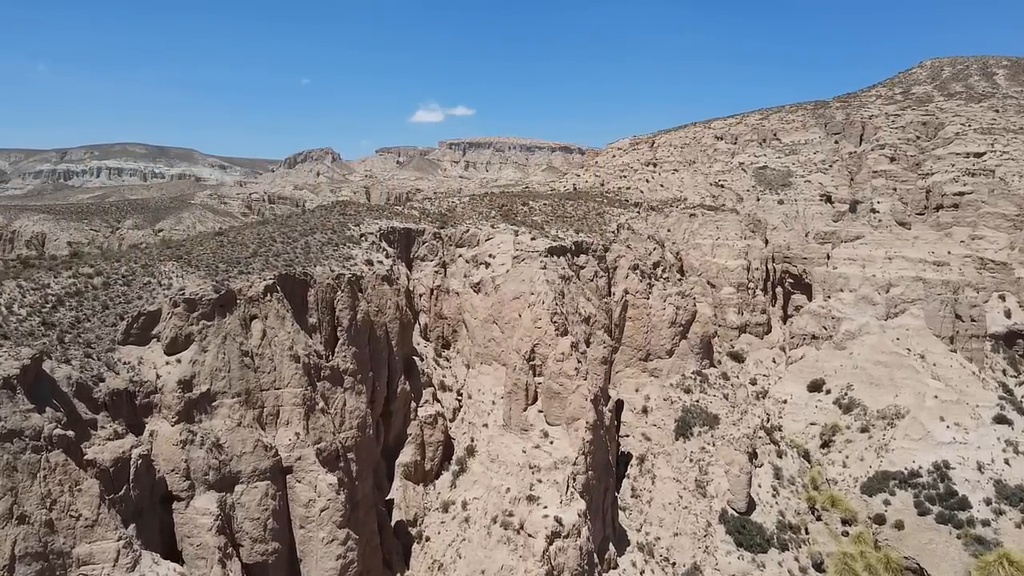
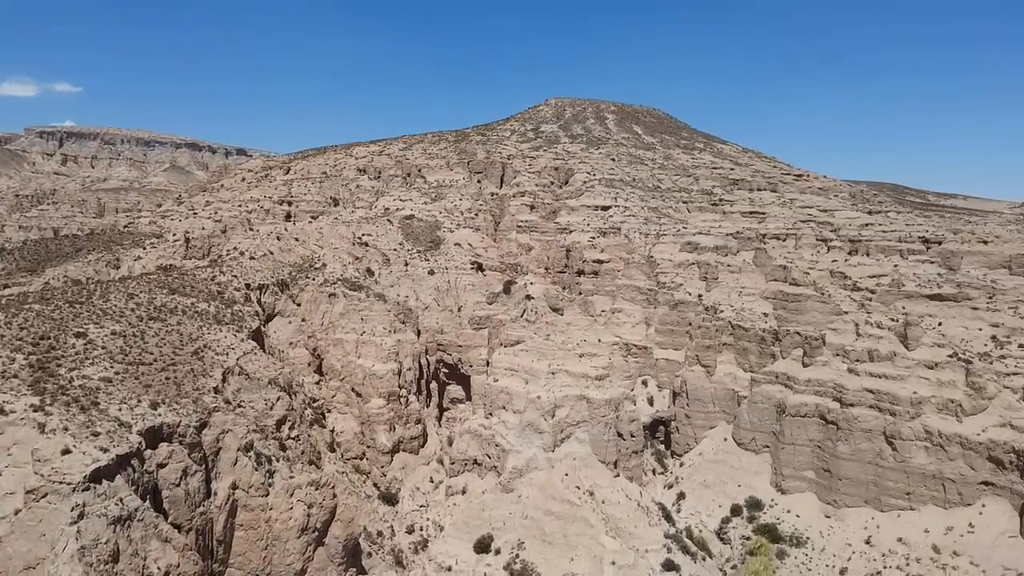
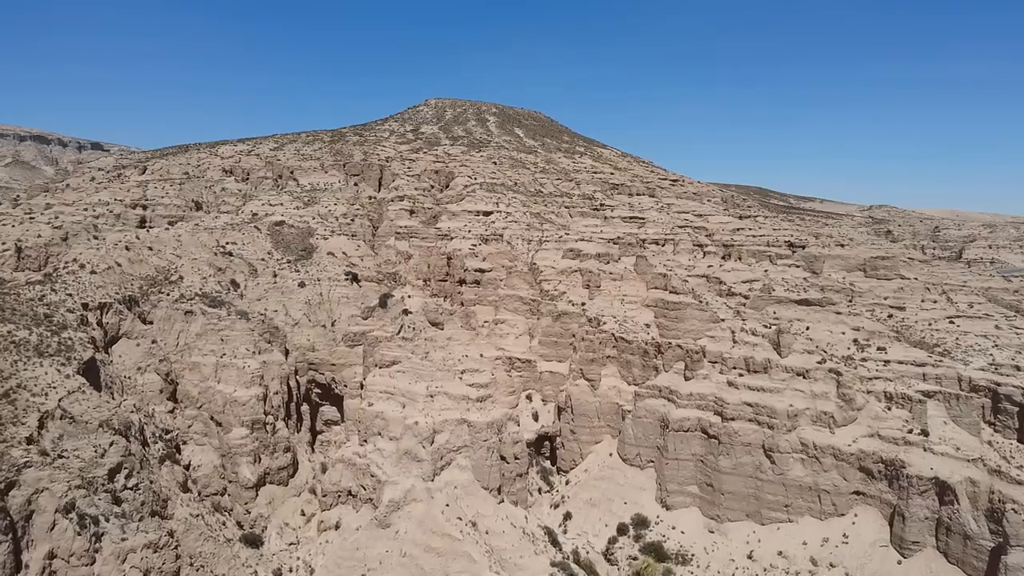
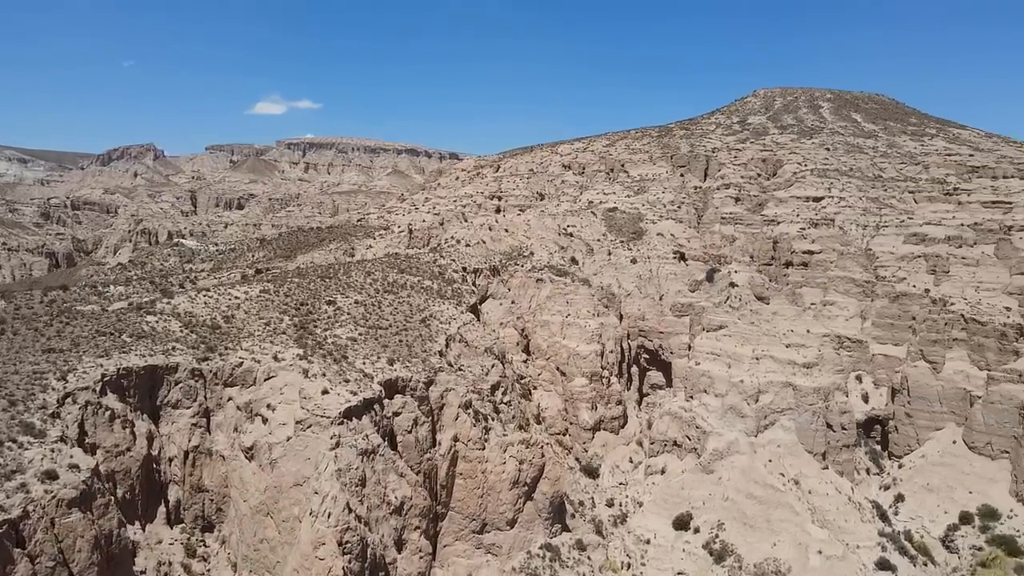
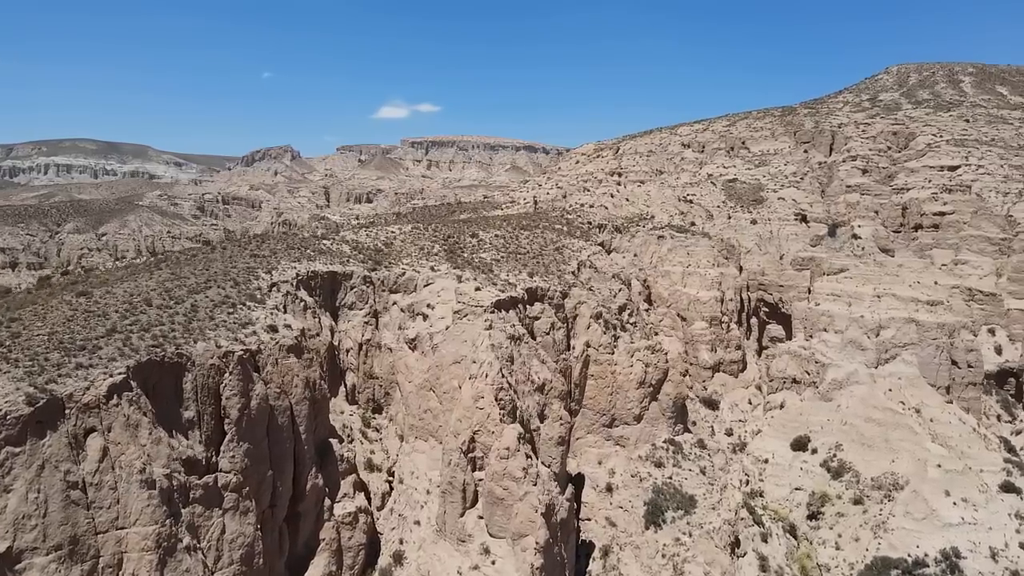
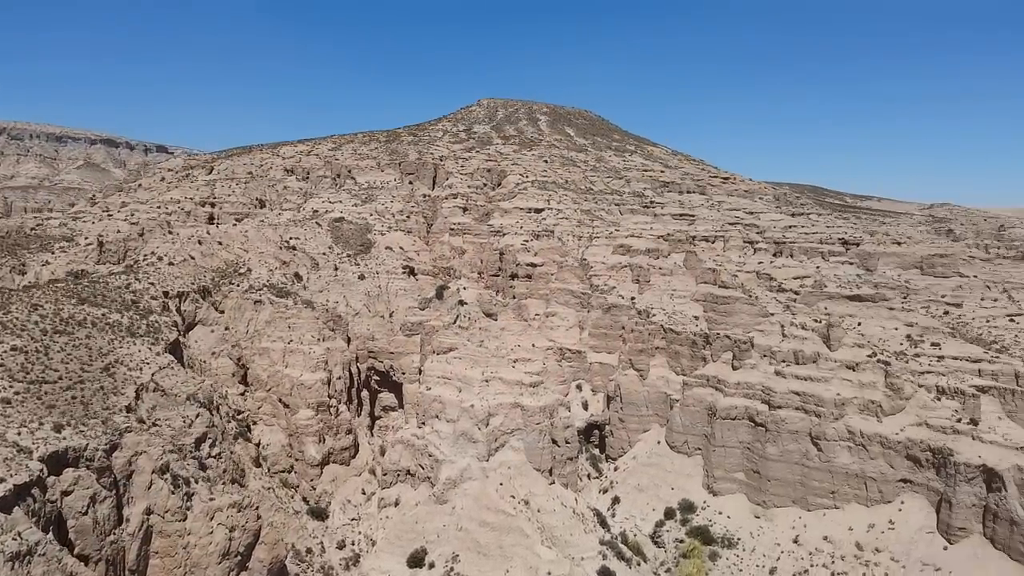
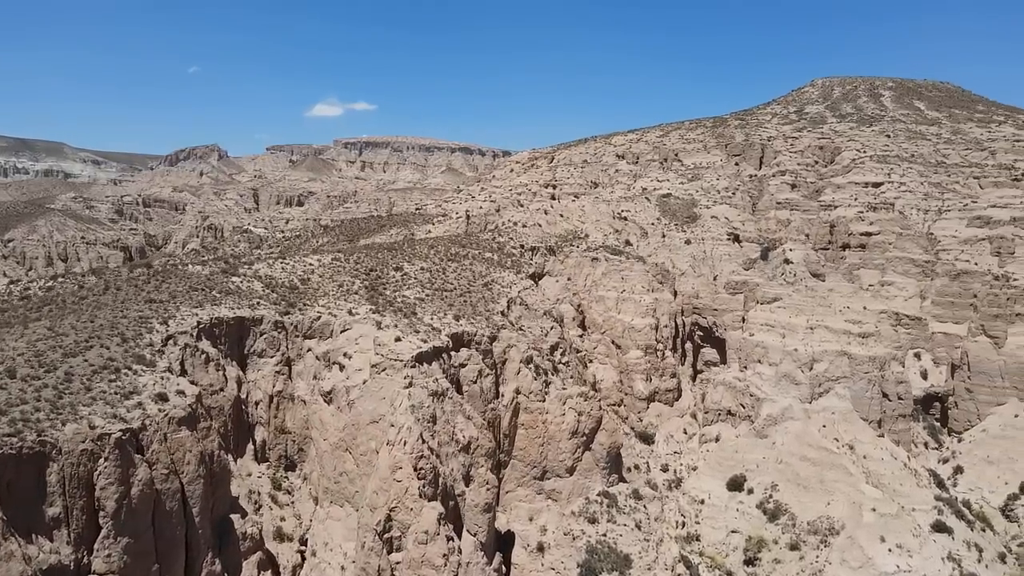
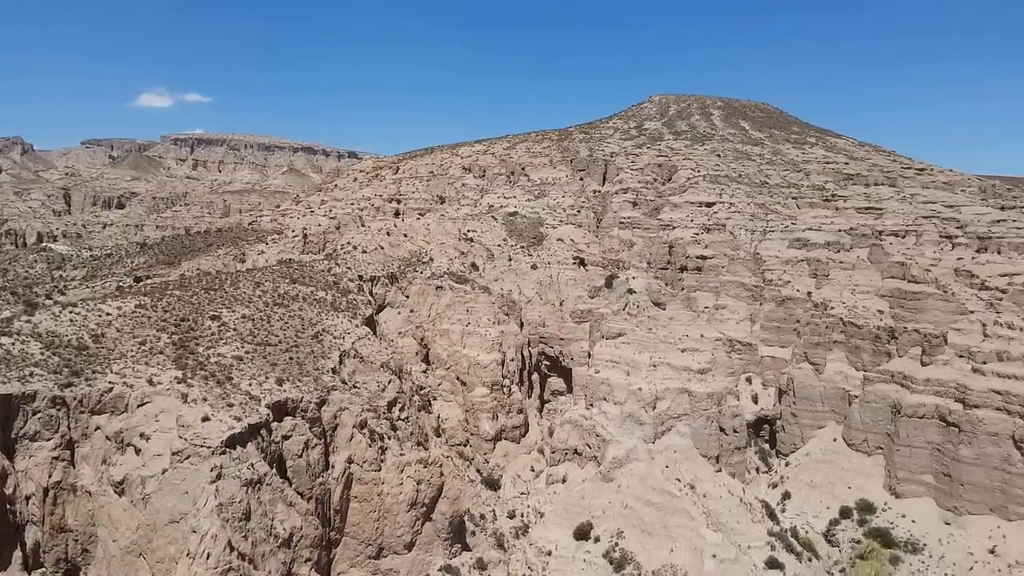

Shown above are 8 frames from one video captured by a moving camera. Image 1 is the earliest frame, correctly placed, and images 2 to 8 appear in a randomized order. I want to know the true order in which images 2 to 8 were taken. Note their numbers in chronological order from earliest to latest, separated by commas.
5, 7, 4, 8, 2, 6, 3
